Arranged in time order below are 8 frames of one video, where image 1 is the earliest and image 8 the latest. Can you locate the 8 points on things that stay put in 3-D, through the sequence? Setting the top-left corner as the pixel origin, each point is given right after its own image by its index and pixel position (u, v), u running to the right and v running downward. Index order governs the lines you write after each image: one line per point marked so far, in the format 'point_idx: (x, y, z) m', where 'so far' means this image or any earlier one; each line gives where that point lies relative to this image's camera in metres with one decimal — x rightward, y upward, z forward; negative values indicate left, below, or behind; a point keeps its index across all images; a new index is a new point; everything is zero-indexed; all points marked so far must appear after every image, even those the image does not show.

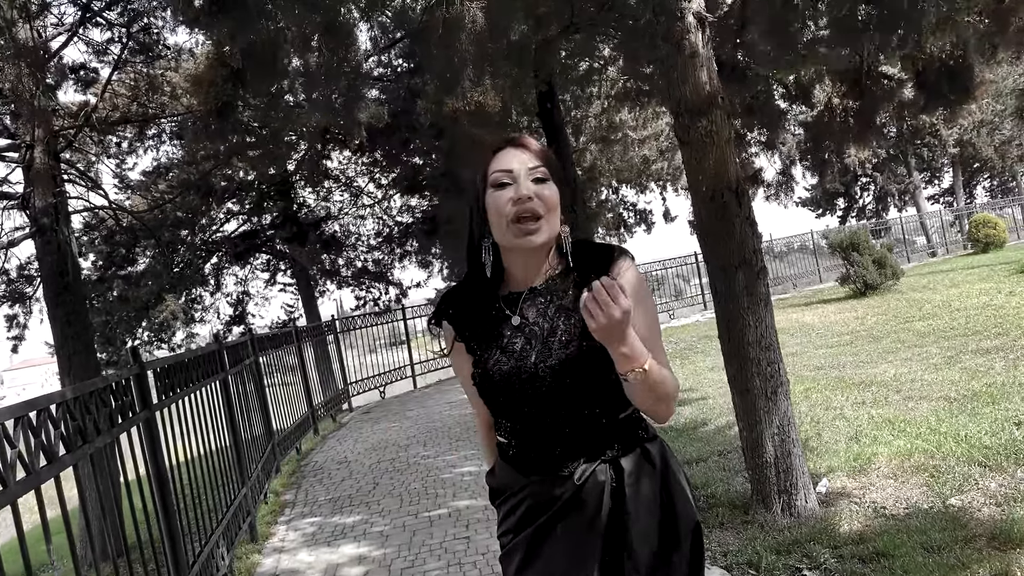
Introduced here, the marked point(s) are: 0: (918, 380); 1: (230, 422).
0: (+3.3, -0.8, +7.3) m
1: (-1.7, -0.8, +5.3) m
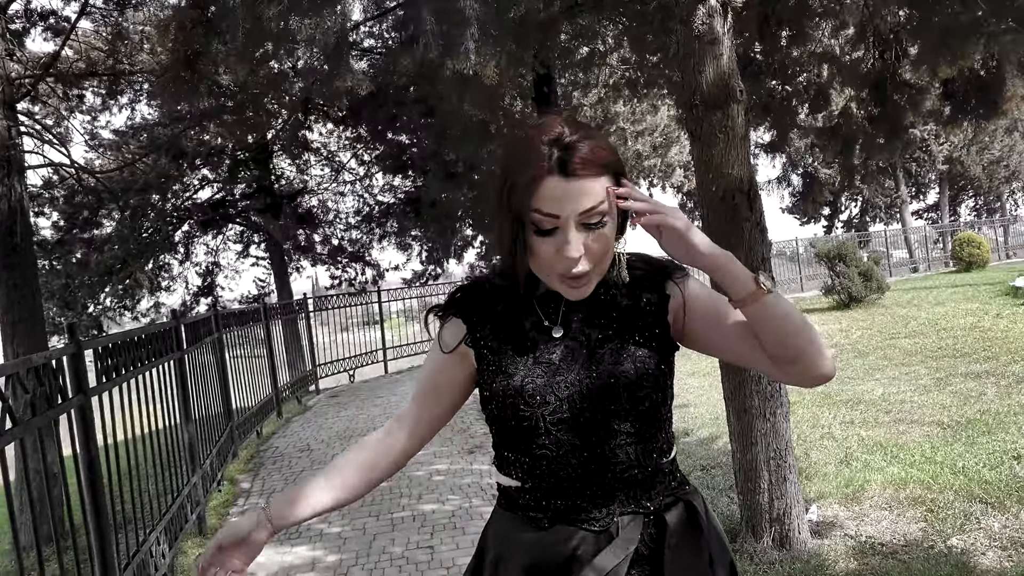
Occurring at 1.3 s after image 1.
0: (+3.1, -0.9, +7.0) m
1: (-1.8, -0.7, +4.9) m
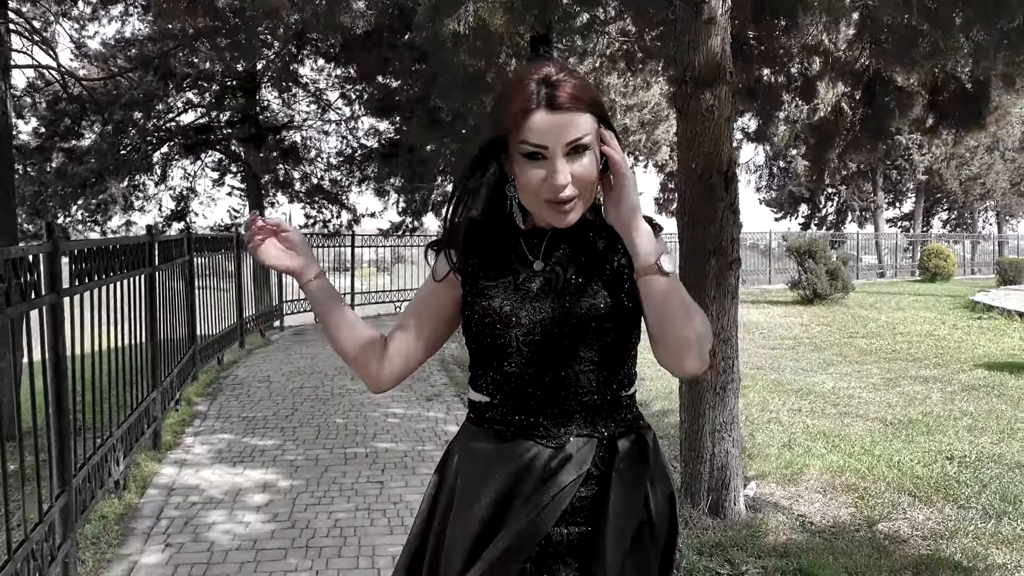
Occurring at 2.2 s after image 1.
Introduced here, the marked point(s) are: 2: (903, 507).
0: (+2.8, -0.9, +7.2) m
1: (-2.0, -0.2, +5.0) m
2: (+1.9, -1.1, +4.3) m
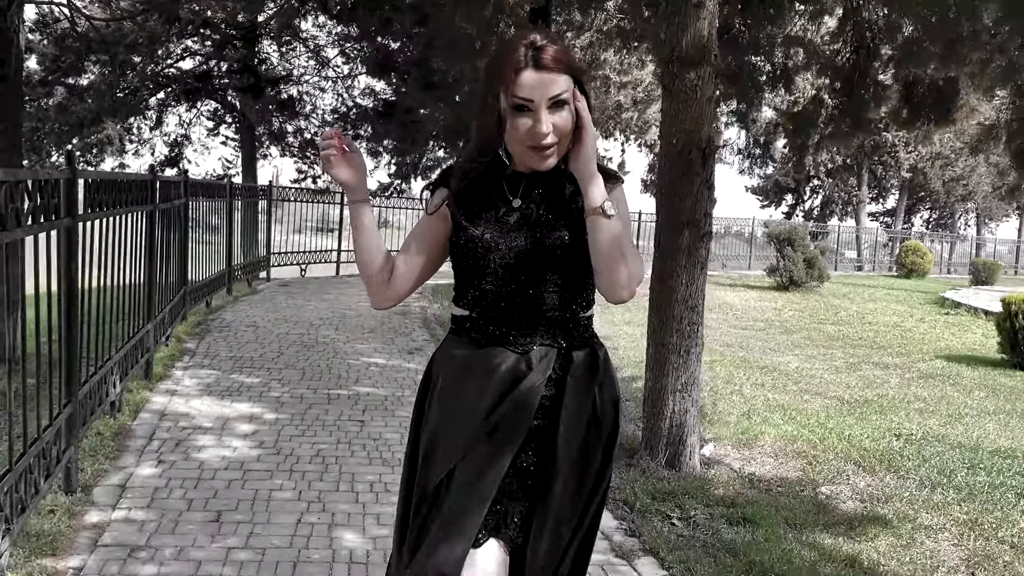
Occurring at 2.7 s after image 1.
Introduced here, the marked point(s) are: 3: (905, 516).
0: (+2.6, -0.8, +7.6) m
1: (-2.1, +0.2, +5.2) m
2: (+1.7, -1.0, +4.7) m
3: (+1.8, -1.0, +4.0) m
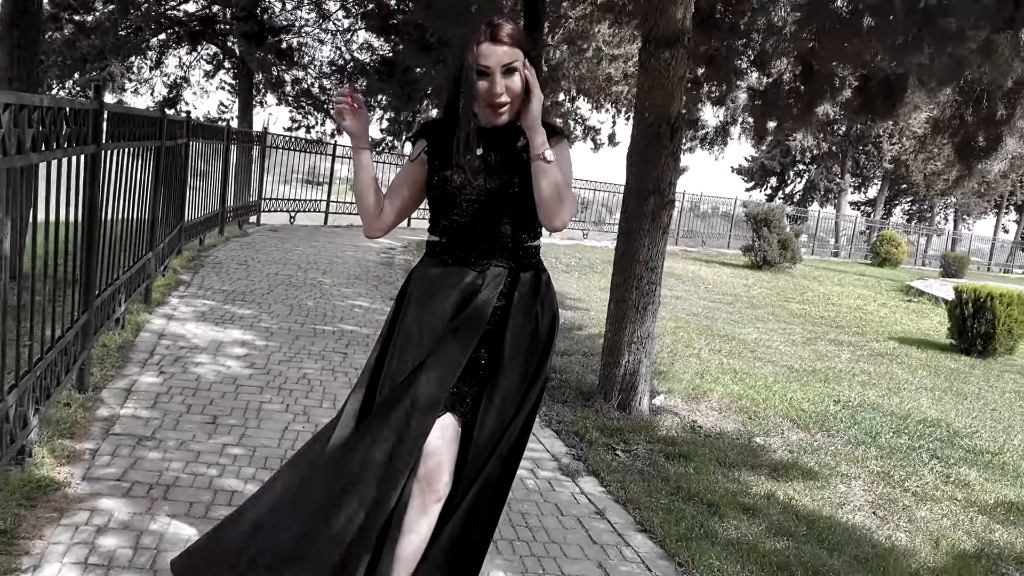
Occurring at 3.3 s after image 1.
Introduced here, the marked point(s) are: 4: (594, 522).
0: (+2.4, -0.5, +8.1) m
1: (-2.2, +0.6, +5.6) m
2: (+1.6, -0.8, +5.1) m
3: (+1.6, -0.9, +4.5) m
4: (+0.3, -0.8, +3.2) m
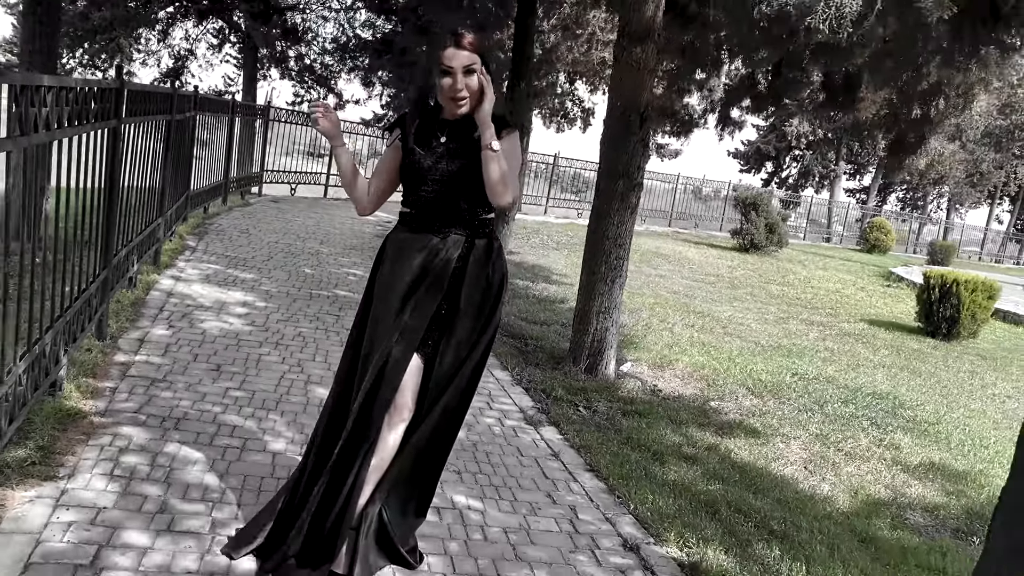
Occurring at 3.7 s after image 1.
0: (+2.2, -0.4, +8.5) m
1: (-2.4, +0.9, +6.0) m
2: (+1.4, -0.7, +5.6) m
3: (+1.4, -0.8, +5.0) m
4: (+0.1, -0.7, +3.6) m
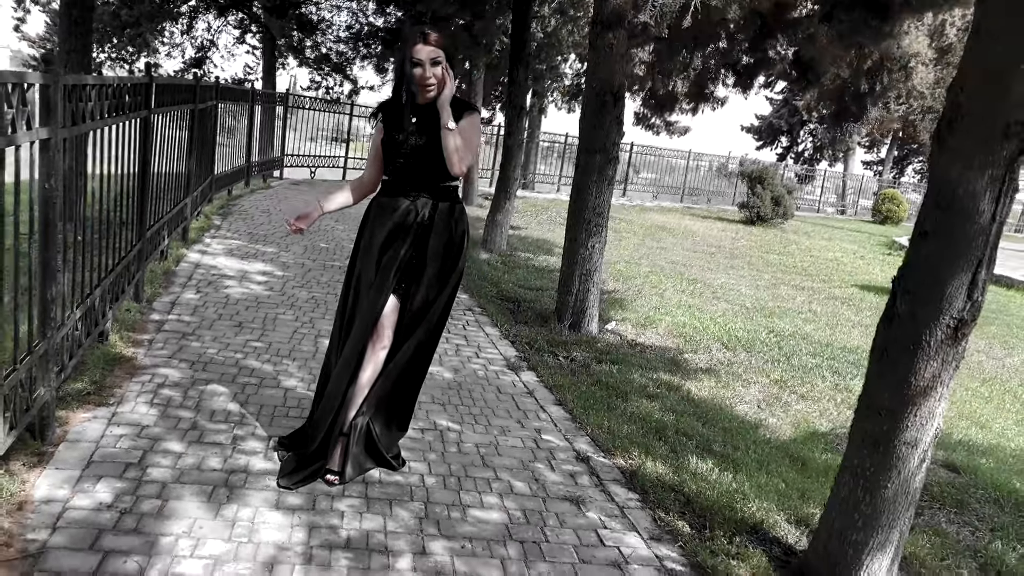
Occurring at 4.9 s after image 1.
0: (+2.3, 0.0, +9.0) m
1: (-2.4, +1.1, +6.6) m
2: (+1.4, -0.4, +6.2) m
3: (+1.4, -0.5, +5.5) m
4: (0.0, -0.5, +4.2) m
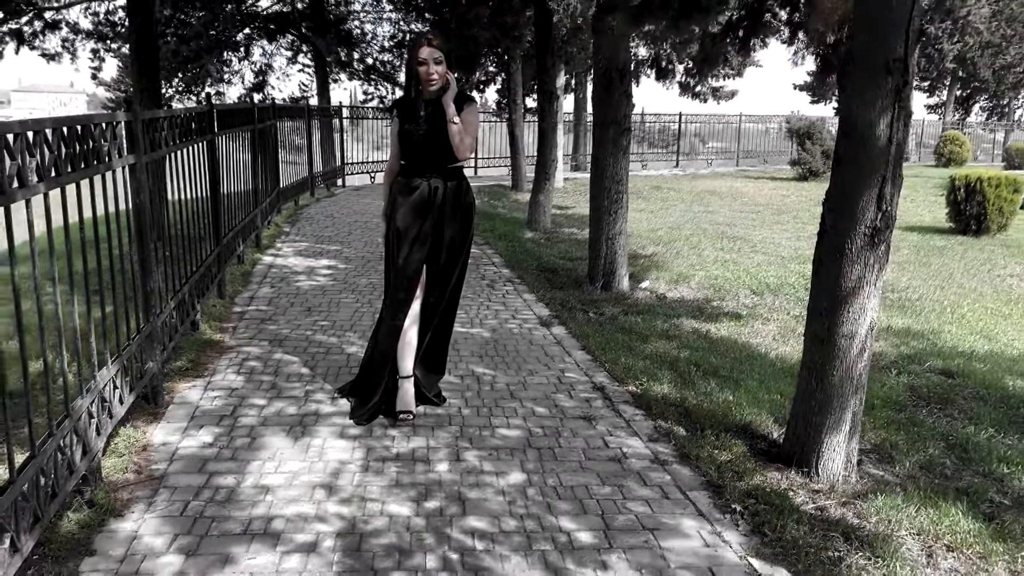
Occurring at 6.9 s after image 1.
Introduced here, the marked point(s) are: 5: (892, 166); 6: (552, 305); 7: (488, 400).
0: (+2.8, +0.5, +9.4) m
1: (-2.2, +1.0, +7.4) m
2: (+1.7, -0.1, +6.6) m
3: (+1.6, -0.2, +6.0) m
4: (+0.2, -0.3, +4.8) m
5: (+1.3, +0.4, +3.0) m
6: (+0.3, -0.1, +5.9) m
7: (-0.1, -0.5, +3.9) m
